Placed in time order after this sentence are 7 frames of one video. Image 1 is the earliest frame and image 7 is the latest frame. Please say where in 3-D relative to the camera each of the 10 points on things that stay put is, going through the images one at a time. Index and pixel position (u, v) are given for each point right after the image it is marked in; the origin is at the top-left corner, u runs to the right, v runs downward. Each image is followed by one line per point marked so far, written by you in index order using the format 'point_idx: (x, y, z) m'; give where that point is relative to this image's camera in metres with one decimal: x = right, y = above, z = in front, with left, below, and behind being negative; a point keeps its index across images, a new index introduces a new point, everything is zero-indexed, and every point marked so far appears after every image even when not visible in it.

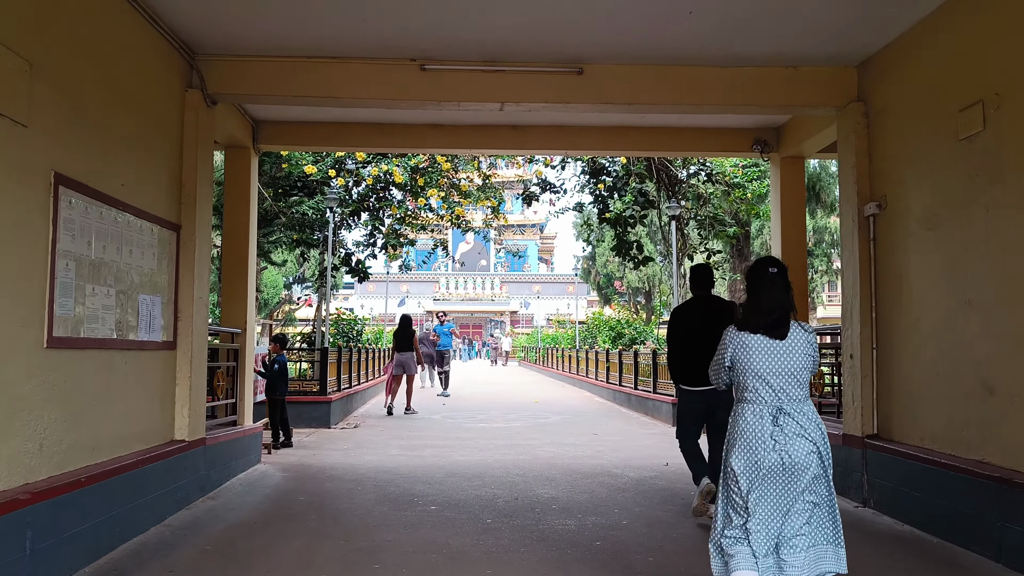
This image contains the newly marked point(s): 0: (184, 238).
0: (-2.1, +0.3, +5.6) m
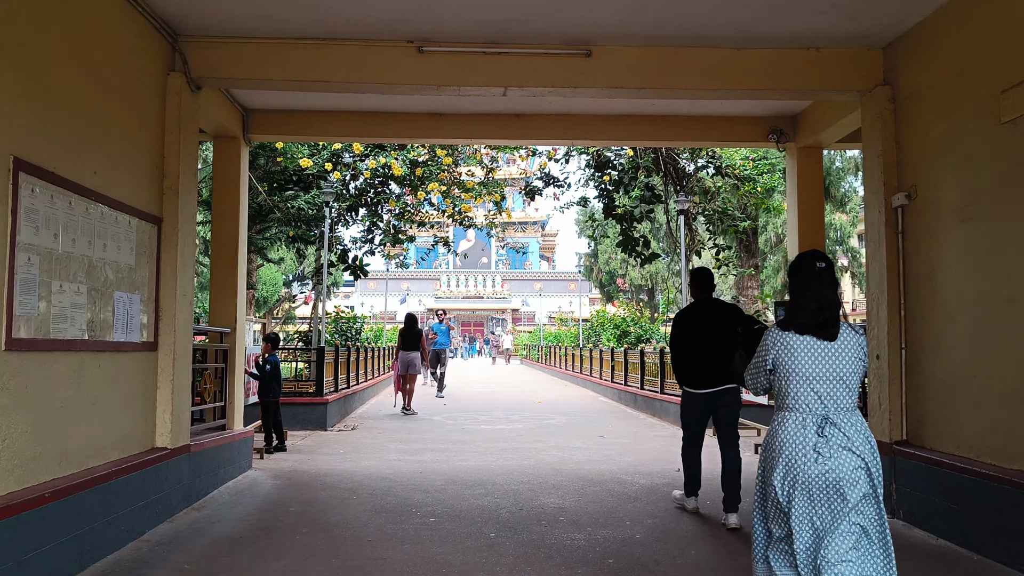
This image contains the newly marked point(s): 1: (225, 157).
0: (-2.0, +0.3, +5.3) m
1: (-2.2, +1.0, +7.0) m
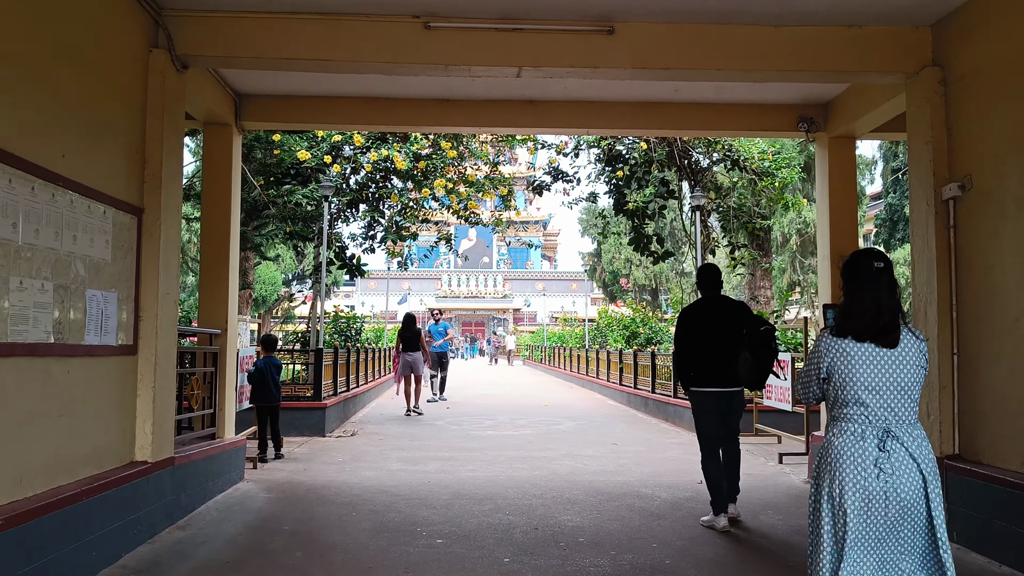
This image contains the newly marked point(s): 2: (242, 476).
0: (-2.0, +0.3, +4.8) m
1: (-2.1, +1.0, +6.5) m
2: (-2.0, -1.4, +6.5) m
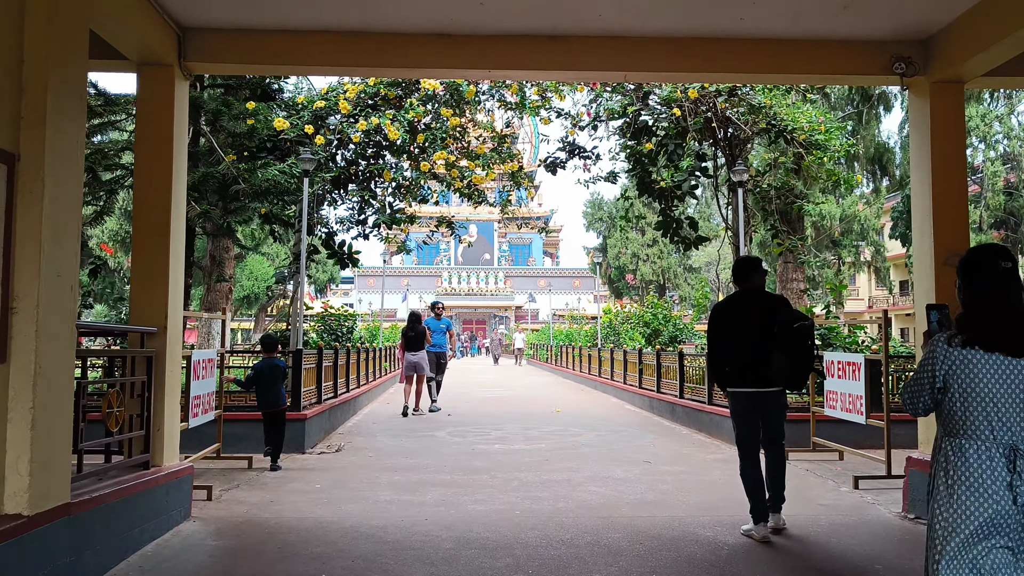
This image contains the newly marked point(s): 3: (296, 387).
0: (-1.8, +0.4, +3.4) m
1: (-2.0, +1.1, +5.1) m
2: (-1.8, -1.3, +5.1) m
3: (-1.9, -0.9, +8.1) m
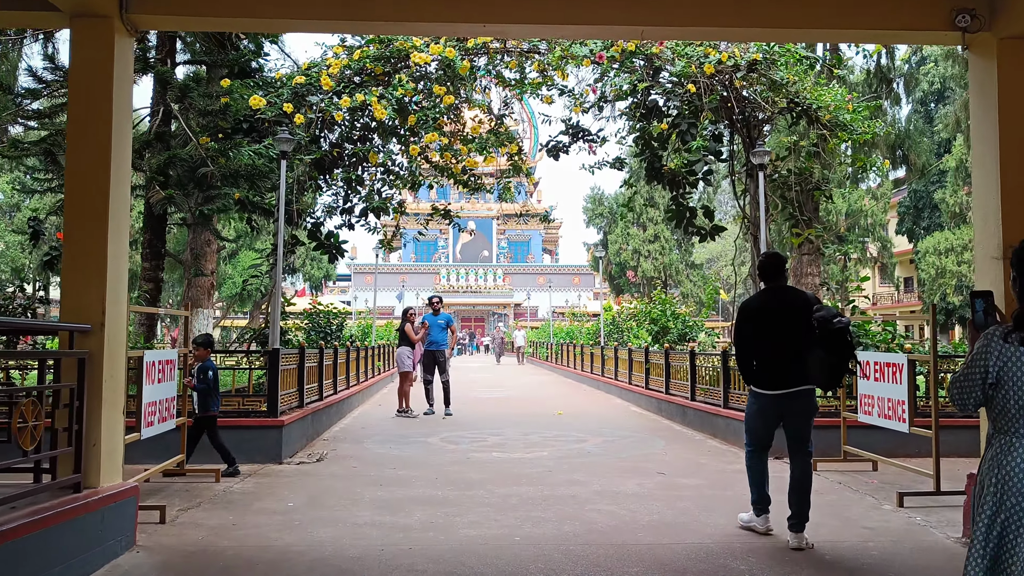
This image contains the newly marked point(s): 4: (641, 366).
0: (-1.9, +0.5, +2.7) m
1: (-2.1, +1.2, +4.4) m
2: (-1.9, -1.2, +4.4) m
3: (-2.0, -0.8, +7.3) m
4: (+1.8, -1.1, +12.7) m
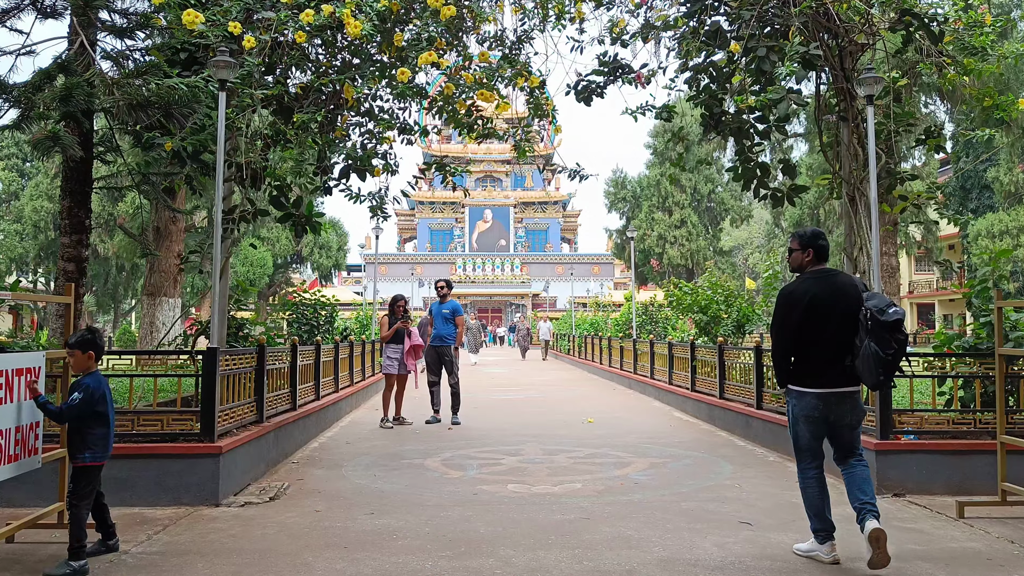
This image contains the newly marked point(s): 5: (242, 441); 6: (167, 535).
0: (-1.8, +0.5, +0.7) m
1: (-2.0, +1.3, +2.4) m
2: (-1.8, -1.1, +2.5) m
3: (-1.8, -0.7, +5.4) m
4: (+2.0, -0.9, +10.7) m
5: (-1.7, -1.0, +5.8) m
6: (-1.8, -1.2, +4.6) m
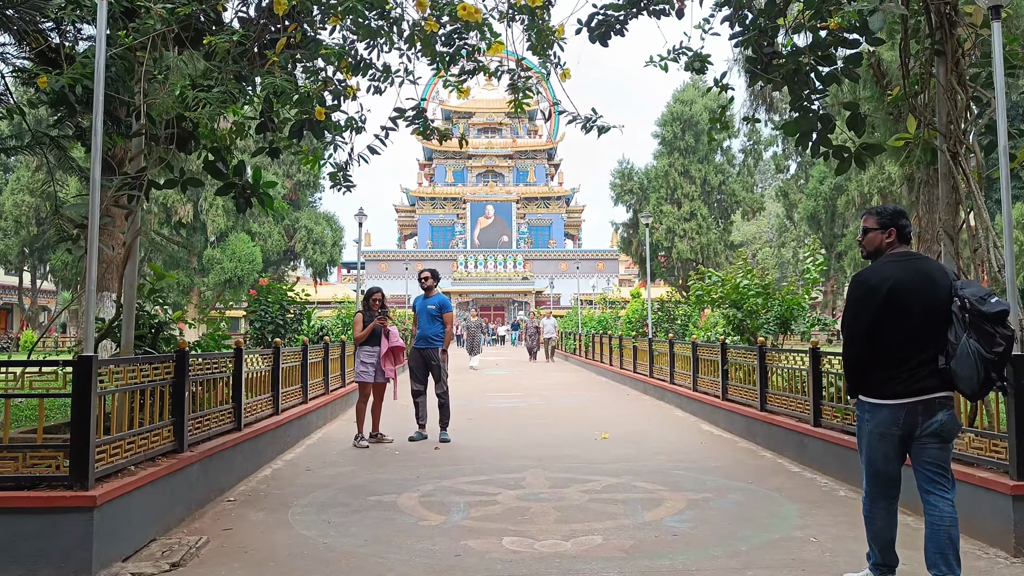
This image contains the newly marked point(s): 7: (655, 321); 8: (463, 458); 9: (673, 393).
0: (-1.9, +0.6, -0.8) m
1: (-2.0, +1.3, +0.9) m
2: (-1.8, -1.1, +0.9) m
3: (-1.8, -0.6, +3.9) m
4: (+2.0, -0.8, +9.2) m
5: (-1.7, -0.9, +4.2) m
6: (-1.8, -1.2, +3.1) m
7: (+2.6, -0.6, +16.7) m
8: (-0.4, -1.3, +7.0) m
9: (+1.9, -1.2, +10.8) m
